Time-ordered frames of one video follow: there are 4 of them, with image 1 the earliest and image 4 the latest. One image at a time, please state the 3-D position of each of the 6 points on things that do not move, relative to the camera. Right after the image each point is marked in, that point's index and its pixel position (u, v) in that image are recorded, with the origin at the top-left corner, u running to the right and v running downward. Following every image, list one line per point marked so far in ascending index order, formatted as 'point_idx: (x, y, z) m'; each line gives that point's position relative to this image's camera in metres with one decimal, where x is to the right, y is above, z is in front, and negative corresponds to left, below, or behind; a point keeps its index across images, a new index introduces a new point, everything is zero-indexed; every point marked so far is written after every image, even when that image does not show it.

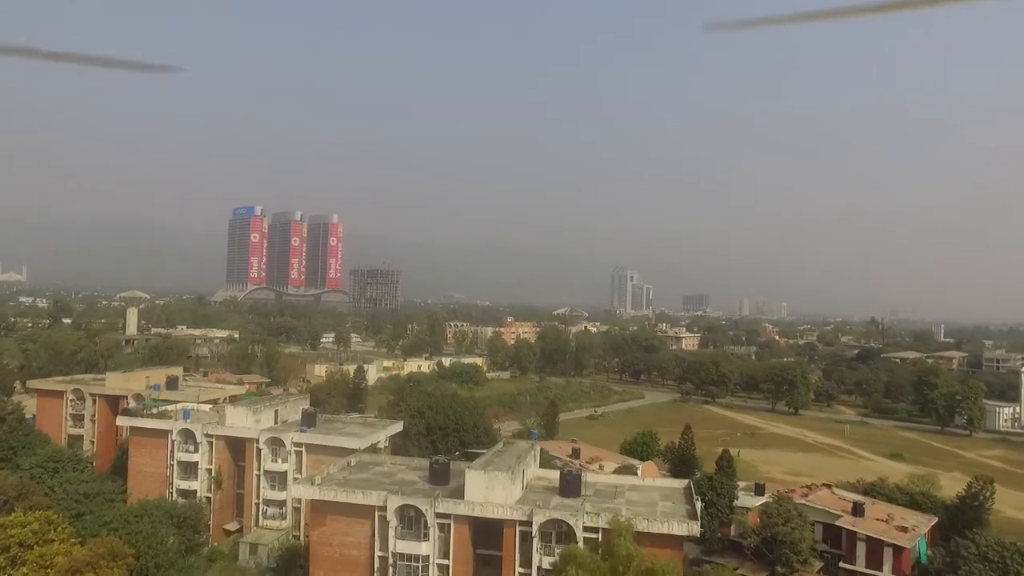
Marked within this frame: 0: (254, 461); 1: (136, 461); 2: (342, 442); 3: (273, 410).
0: (-6.0, -4.0, +15.2) m
1: (-9.1, -4.2, +15.9) m
2: (-3.8, -3.4, +14.6) m
3: (-6.0, -3.1, +16.4) m
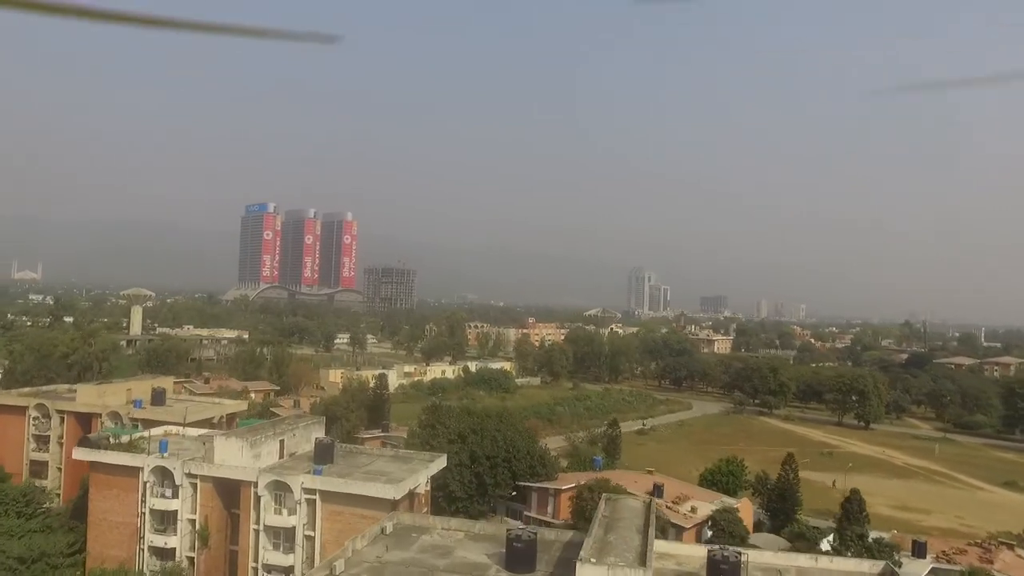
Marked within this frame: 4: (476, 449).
0: (-4.5, -3.9, +11.3) m
1: (-7.6, -4.0, +12.1) m
2: (-2.3, -3.3, +10.7) m
3: (-4.4, -2.9, +12.5) m
4: (-0.9, -4.0, +16.2) m
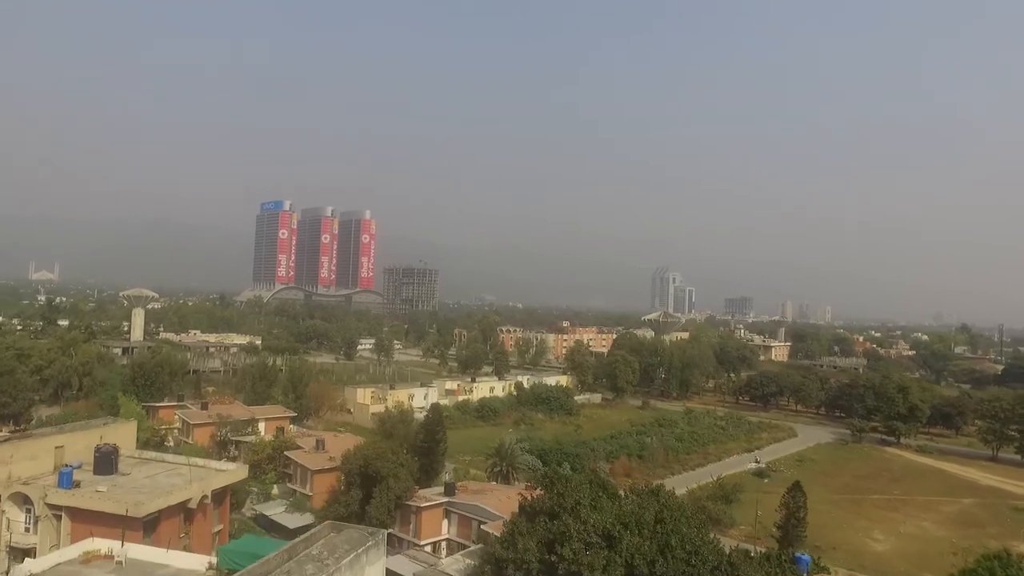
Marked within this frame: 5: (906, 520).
0: (-2.0, -3.8, +4.6) m
1: (-5.1, -4.0, +5.5) m
2: (+0.2, -3.2, +3.9) m
3: (-1.9, -2.8, +5.8) m
4: (+1.8, -3.9, +9.4) m
5: (+11.7, -6.9, +19.5) m
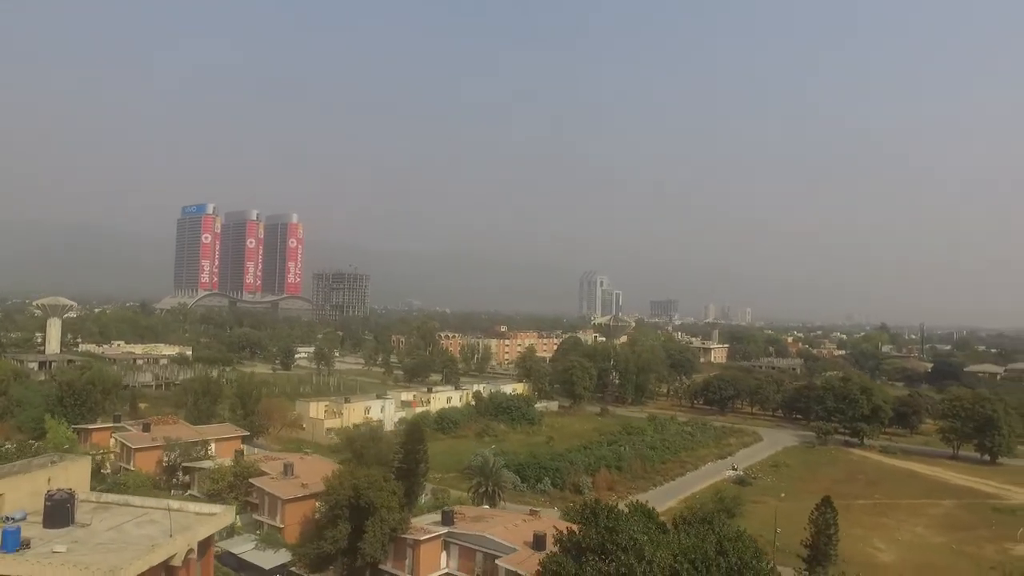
0: (-0.6, -3.9, +3.1) m
1: (-3.8, -4.0, +3.6) m
2: (+1.6, -3.3, +2.6) m
3: (-0.7, -2.9, +4.2) m
4: (+2.6, -4.0, +8.2) m
5: (+11.4, -7.0, +19.4) m
